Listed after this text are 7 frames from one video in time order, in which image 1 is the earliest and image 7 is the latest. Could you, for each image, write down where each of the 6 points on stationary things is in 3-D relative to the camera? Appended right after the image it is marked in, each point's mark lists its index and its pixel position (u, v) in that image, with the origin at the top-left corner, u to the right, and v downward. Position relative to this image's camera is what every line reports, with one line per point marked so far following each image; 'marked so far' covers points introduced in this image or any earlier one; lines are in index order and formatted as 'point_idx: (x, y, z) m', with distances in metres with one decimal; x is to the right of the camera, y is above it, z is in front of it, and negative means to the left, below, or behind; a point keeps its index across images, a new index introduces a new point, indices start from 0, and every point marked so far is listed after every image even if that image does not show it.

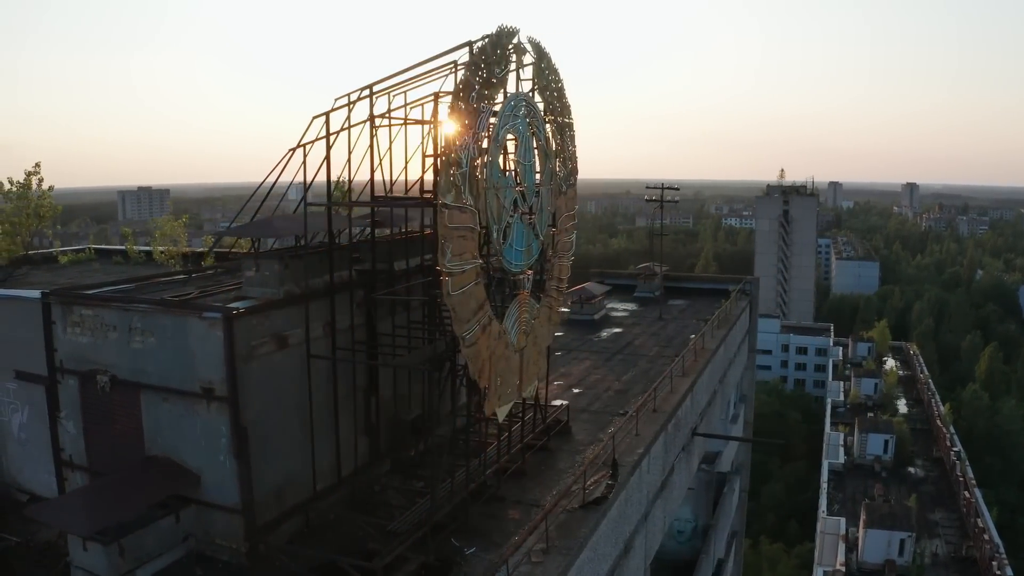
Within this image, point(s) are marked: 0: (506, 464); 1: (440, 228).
0: (-0.1, -3.1, +13.1) m
1: (-0.9, +0.7, +9.2) m
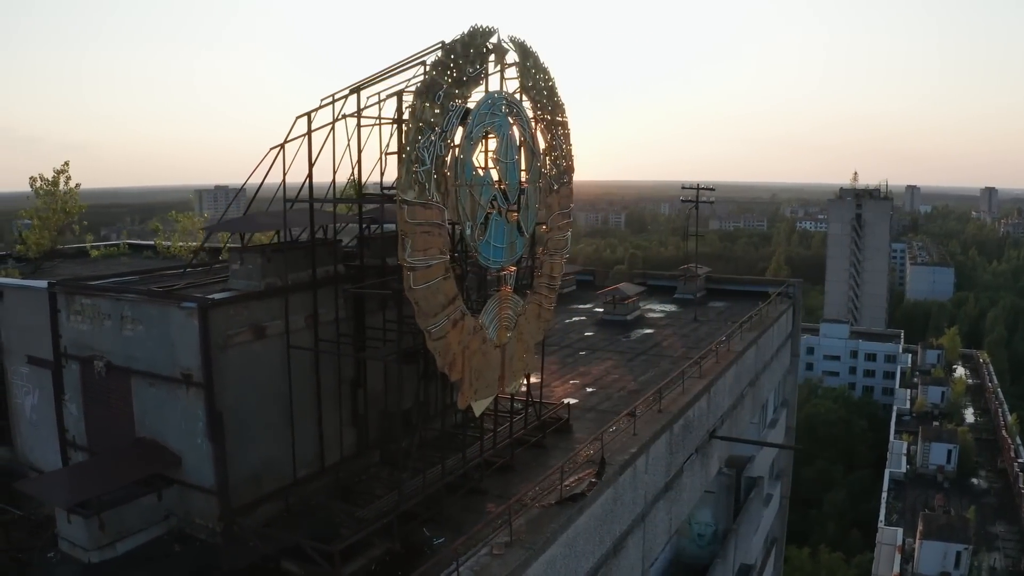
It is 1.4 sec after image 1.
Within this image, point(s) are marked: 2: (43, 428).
0: (-0.3, -3.0, +13.3) m
1: (-1.4, +0.8, +9.5) m
2: (-7.7, -2.3, +12.3) m
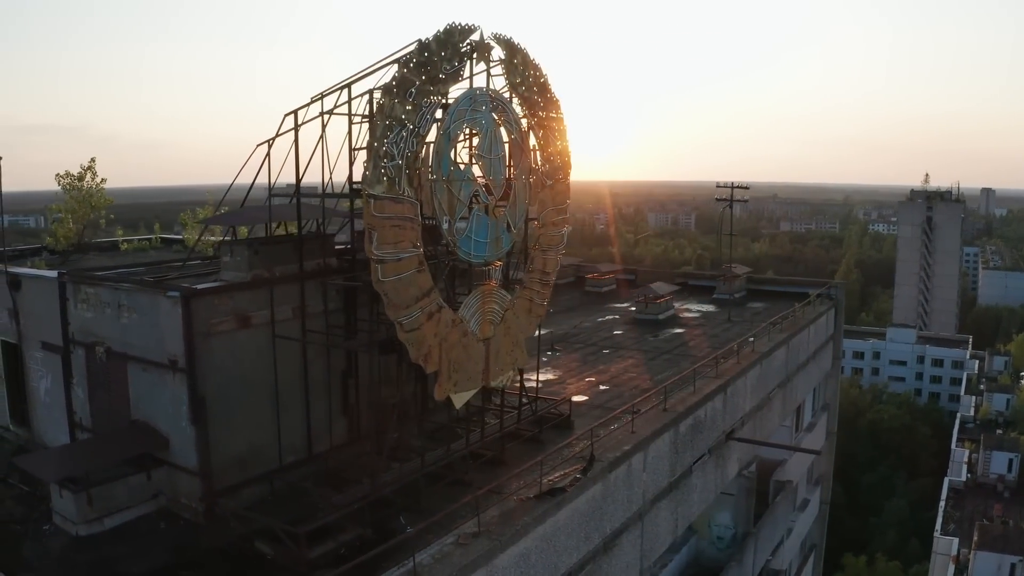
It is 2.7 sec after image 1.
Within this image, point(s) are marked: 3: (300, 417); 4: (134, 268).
0: (-0.5, -2.9, +13.4) m
1: (-1.9, +0.9, +9.7) m
2: (-7.9, -2.1, +13.1) m
3: (-3.4, -2.1, +12.1) m
4: (-6.6, +0.4, +13.1) m
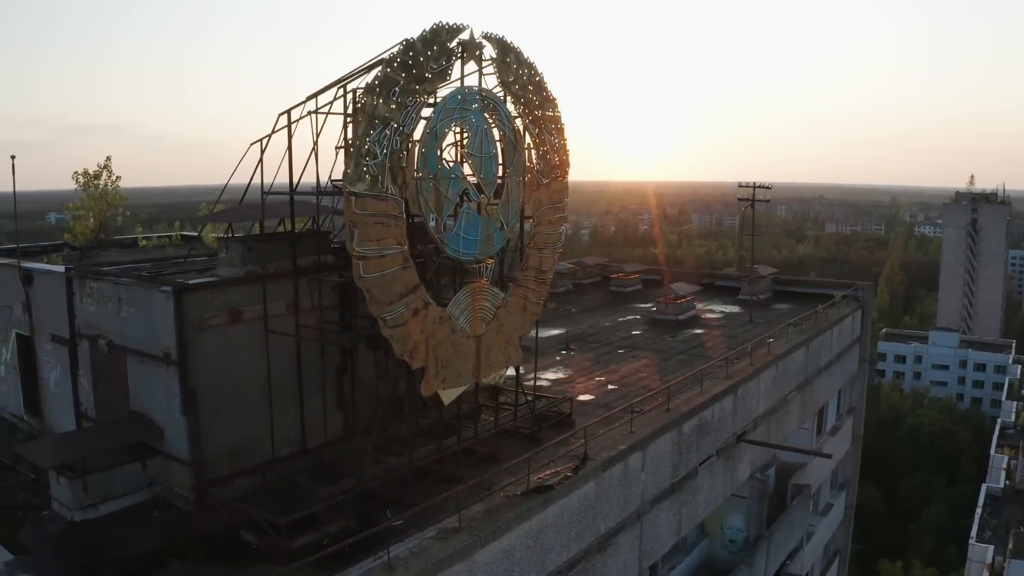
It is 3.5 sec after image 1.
0: (-0.6, -2.9, +13.5) m
1: (-2.2, +1.0, +9.9) m
2: (-8.1, -2.0, +13.5) m
3: (-3.6, -2.0, +12.4) m
4: (-6.7, +0.4, +13.5) m
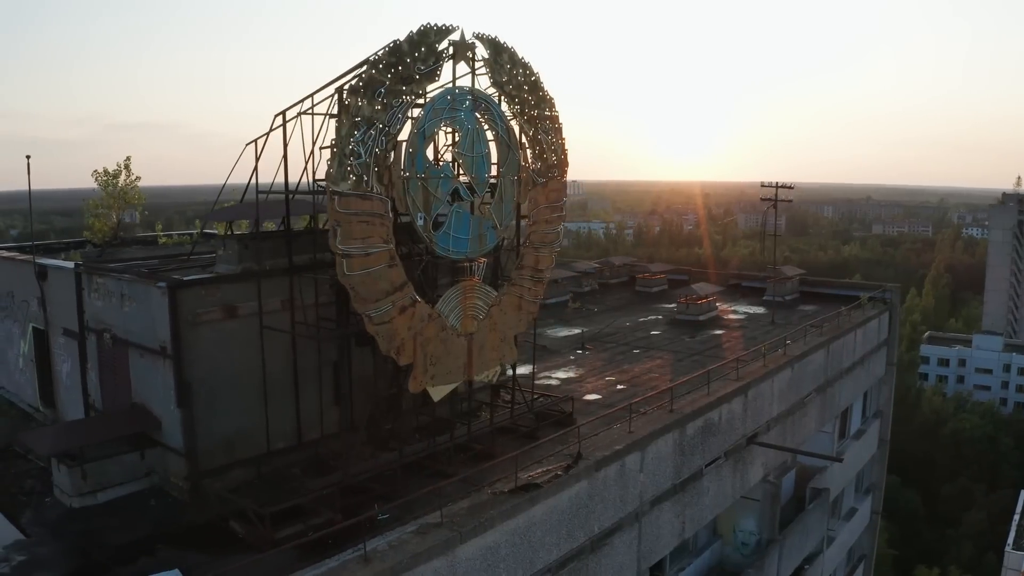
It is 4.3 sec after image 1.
0: (-0.7, -2.8, +13.7) m
1: (-2.4, +1.0, +10.1) m
2: (-8.1, -1.9, +14.0) m
3: (-3.8, -2.0, +12.6) m
4: (-6.8, +0.5, +14.0) m
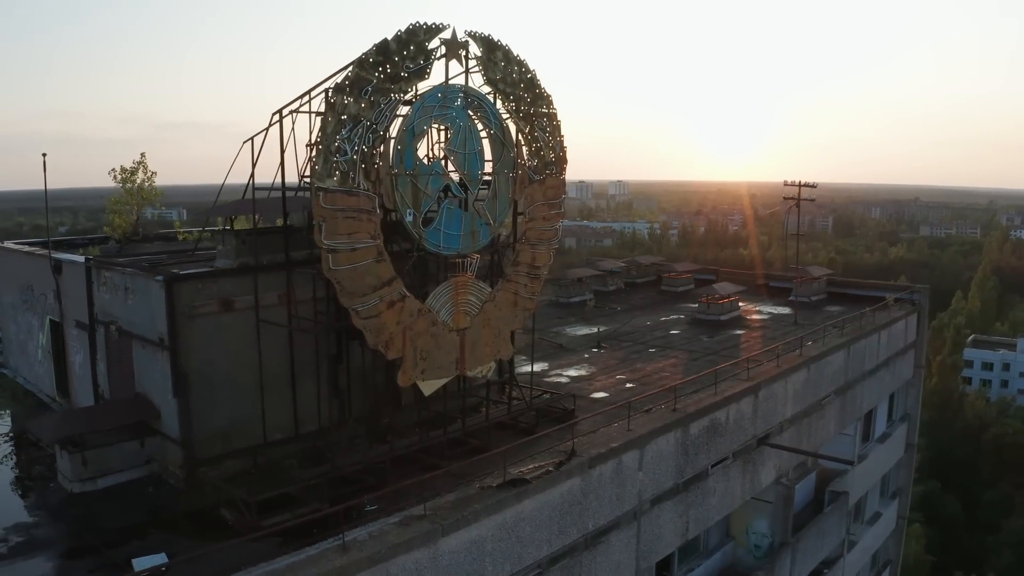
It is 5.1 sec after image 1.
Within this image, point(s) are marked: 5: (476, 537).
0: (-0.8, -2.8, +13.8) m
1: (-2.7, +1.1, +10.3) m
2: (-8.2, -1.8, +14.5) m
3: (-3.9, -1.9, +12.9) m
4: (-6.8, +0.6, +14.4) m
5: (-0.5, -3.7, +11.2) m
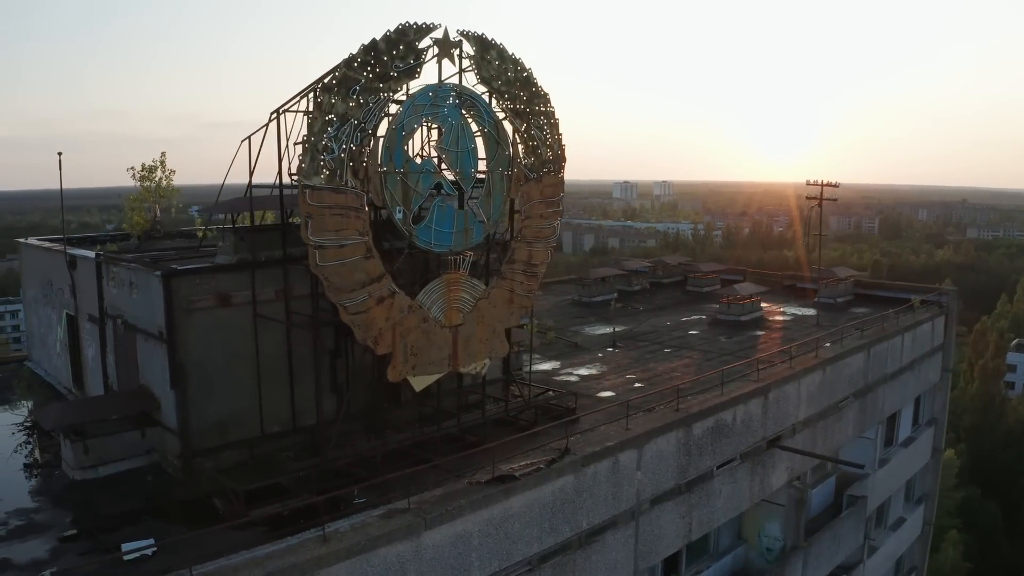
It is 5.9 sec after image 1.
0: (-0.9, -2.7, +14.0) m
1: (-2.9, +1.1, +10.5) m
2: (-8.3, -1.7, +15.0) m
3: (-4.0, -1.8, +13.2) m
4: (-6.9, +0.7, +14.8) m
5: (-0.8, -3.6, +11.4) m
